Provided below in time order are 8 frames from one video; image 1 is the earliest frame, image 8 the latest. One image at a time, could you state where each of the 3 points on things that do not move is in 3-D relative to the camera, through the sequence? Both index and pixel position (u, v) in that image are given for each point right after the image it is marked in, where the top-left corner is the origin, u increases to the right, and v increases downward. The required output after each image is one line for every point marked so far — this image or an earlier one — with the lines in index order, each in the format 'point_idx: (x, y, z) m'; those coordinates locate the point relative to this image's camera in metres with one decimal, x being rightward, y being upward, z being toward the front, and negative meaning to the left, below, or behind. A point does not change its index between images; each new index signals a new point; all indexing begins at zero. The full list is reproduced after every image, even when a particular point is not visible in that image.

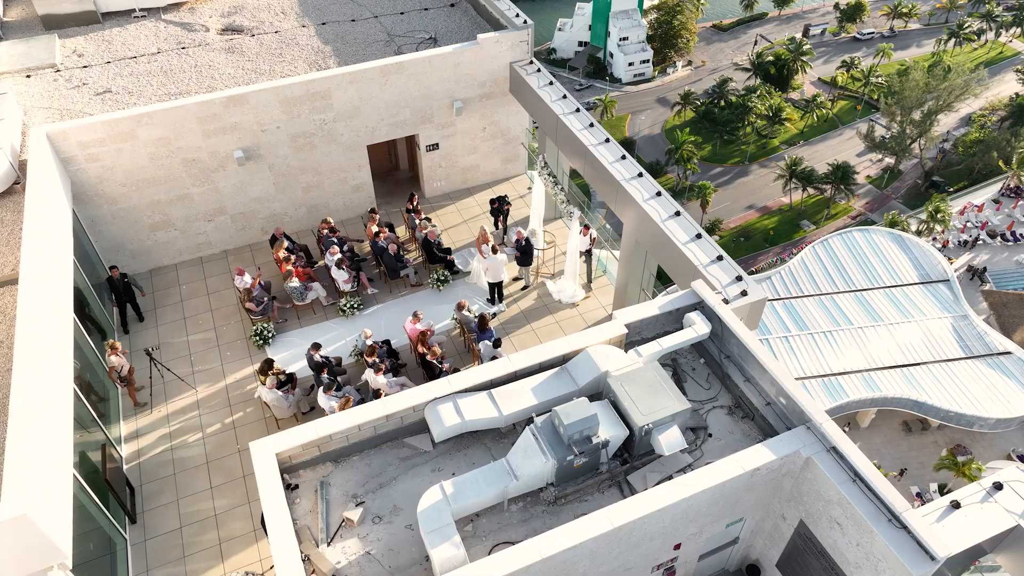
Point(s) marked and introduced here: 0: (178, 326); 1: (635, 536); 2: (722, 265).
0: (-8.6, -1.0, +18.0) m
1: (+1.8, -3.6, +10.2) m
2: (+4.1, +0.5, +13.9) m
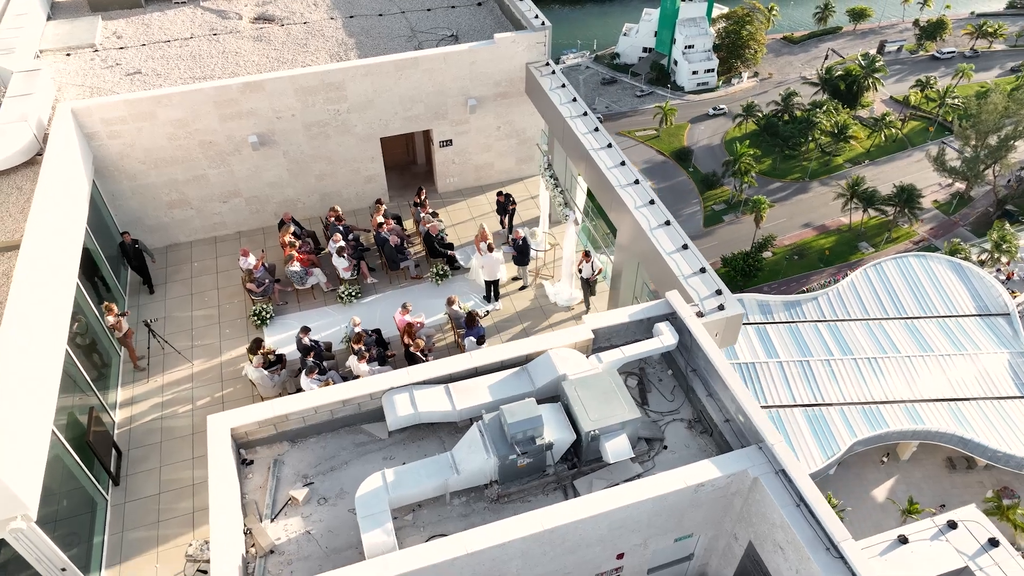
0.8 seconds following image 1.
0: (-8.7, -0.3, +18.7) m
1: (+0.8, -3.7, +10.2) m
2: (+3.7, +0.2, +13.7) m
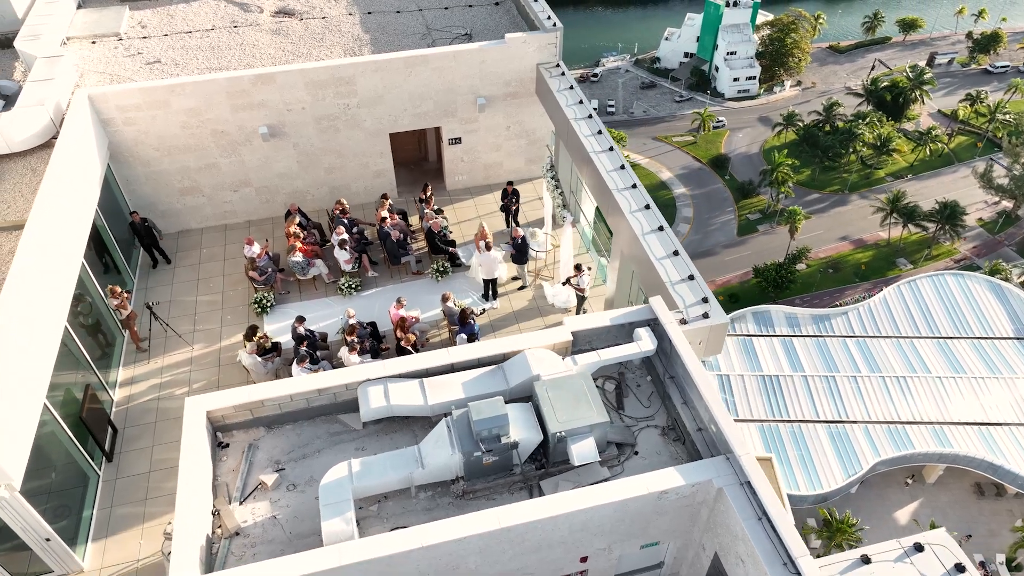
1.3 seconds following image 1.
0: (-8.8, +0.1, +19.1) m
1: (+0.3, -3.7, +10.2) m
2: (+3.4, +0.1, +13.5) m
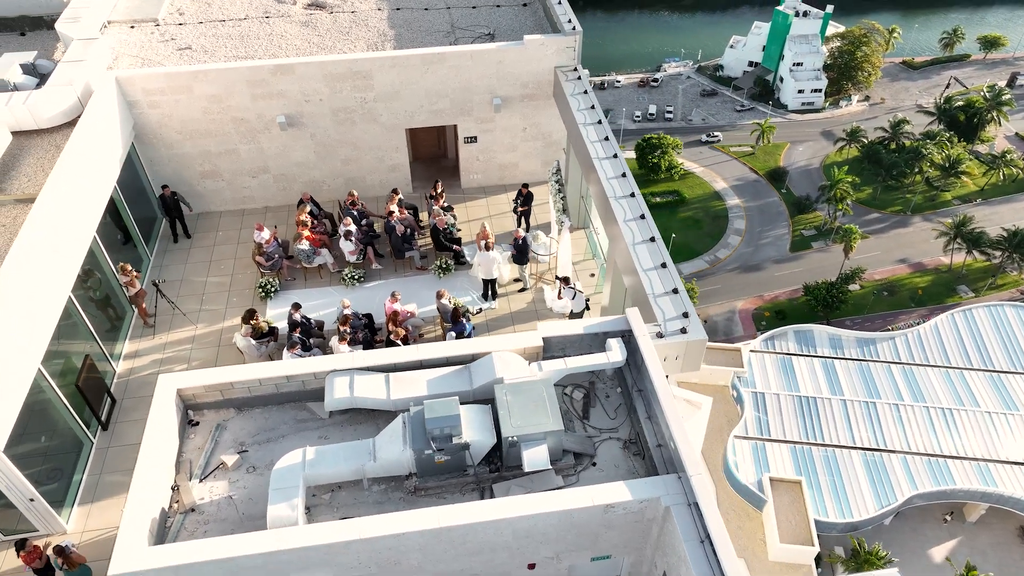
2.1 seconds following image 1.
0: (-8.7, +0.6, +19.7) m
1: (-0.6, -3.7, +10.2) m
2: (+3.1, -0.2, +13.3) m
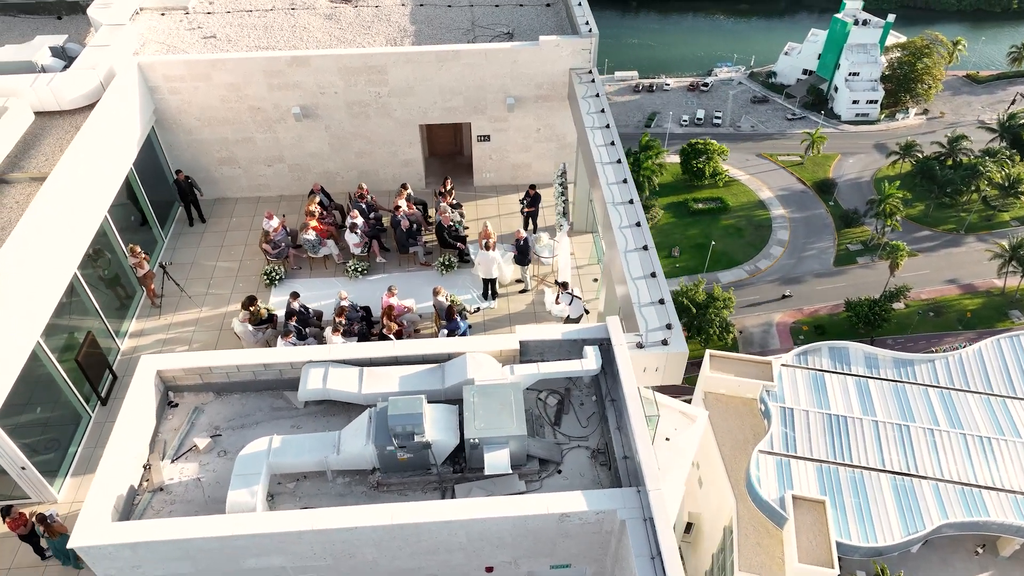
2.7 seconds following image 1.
0: (-8.6, +1.1, +20.2) m
1: (-1.2, -3.7, +10.2) m
2: (+2.8, -0.4, +13.1) m
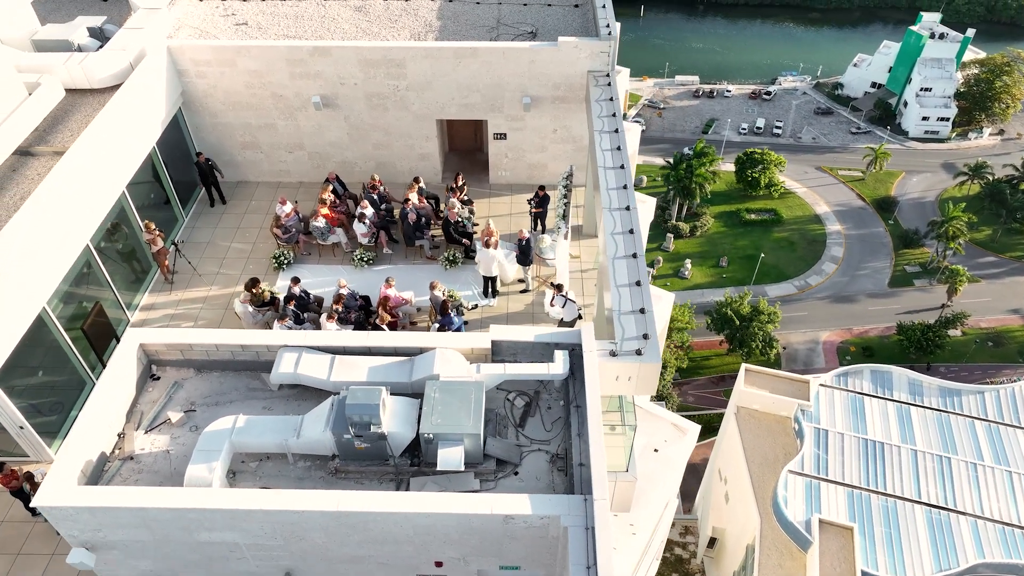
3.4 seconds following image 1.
0: (-8.3, +1.6, +20.7) m
1: (-2.0, -3.6, +10.3) m
2: (+2.4, -0.5, +12.9) m
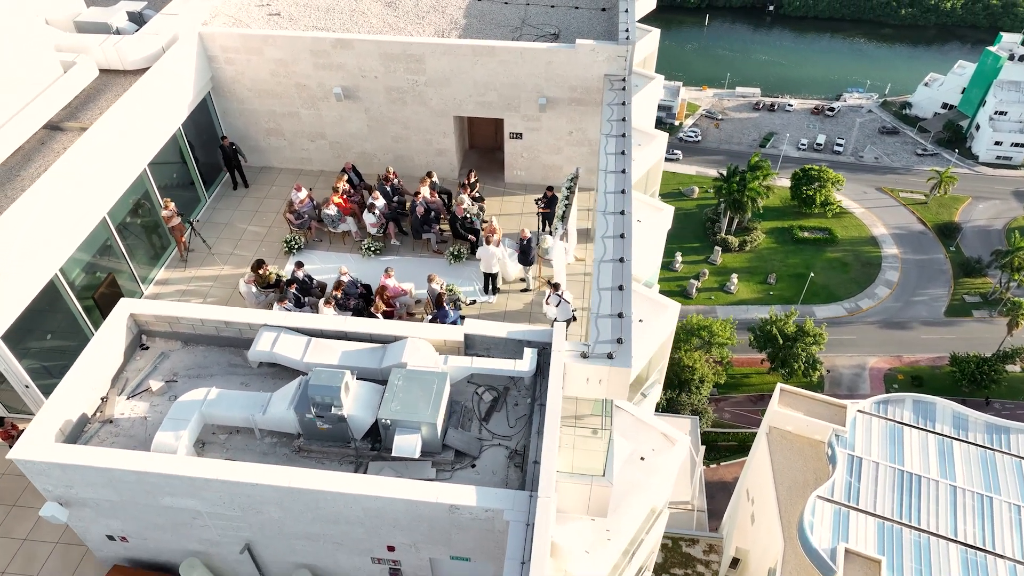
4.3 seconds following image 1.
0: (-8.0, +2.2, +21.4) m
1: (-2.8, -3.3, +10.6) m
2: (+1.9, -0.6, +12.9) m
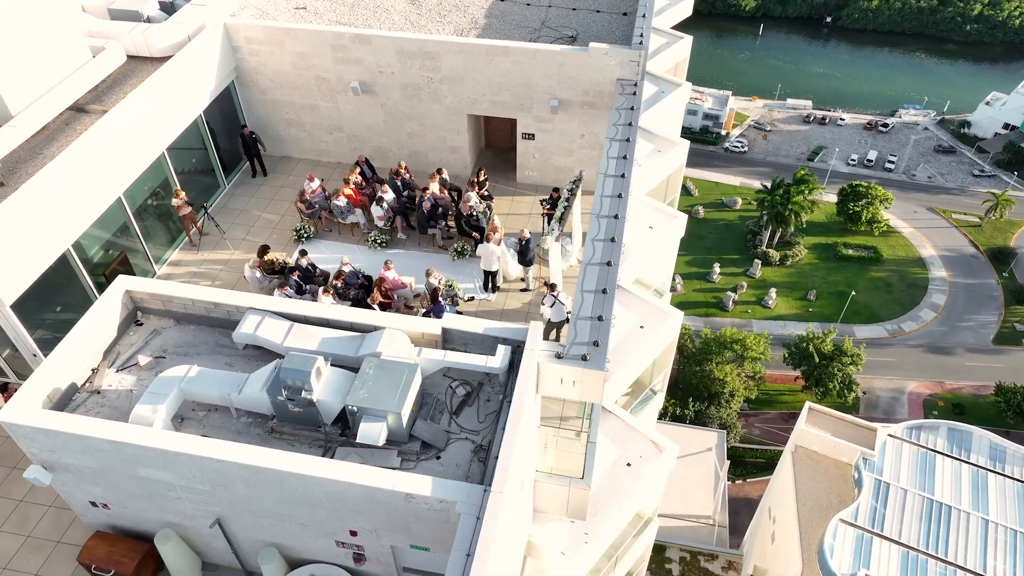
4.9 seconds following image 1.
0: (-7.8, +2.7, +22.0) m
1: (-3.4, -3.1, +10.9) m
2: (+1.6, -0.7, +12.9) m
